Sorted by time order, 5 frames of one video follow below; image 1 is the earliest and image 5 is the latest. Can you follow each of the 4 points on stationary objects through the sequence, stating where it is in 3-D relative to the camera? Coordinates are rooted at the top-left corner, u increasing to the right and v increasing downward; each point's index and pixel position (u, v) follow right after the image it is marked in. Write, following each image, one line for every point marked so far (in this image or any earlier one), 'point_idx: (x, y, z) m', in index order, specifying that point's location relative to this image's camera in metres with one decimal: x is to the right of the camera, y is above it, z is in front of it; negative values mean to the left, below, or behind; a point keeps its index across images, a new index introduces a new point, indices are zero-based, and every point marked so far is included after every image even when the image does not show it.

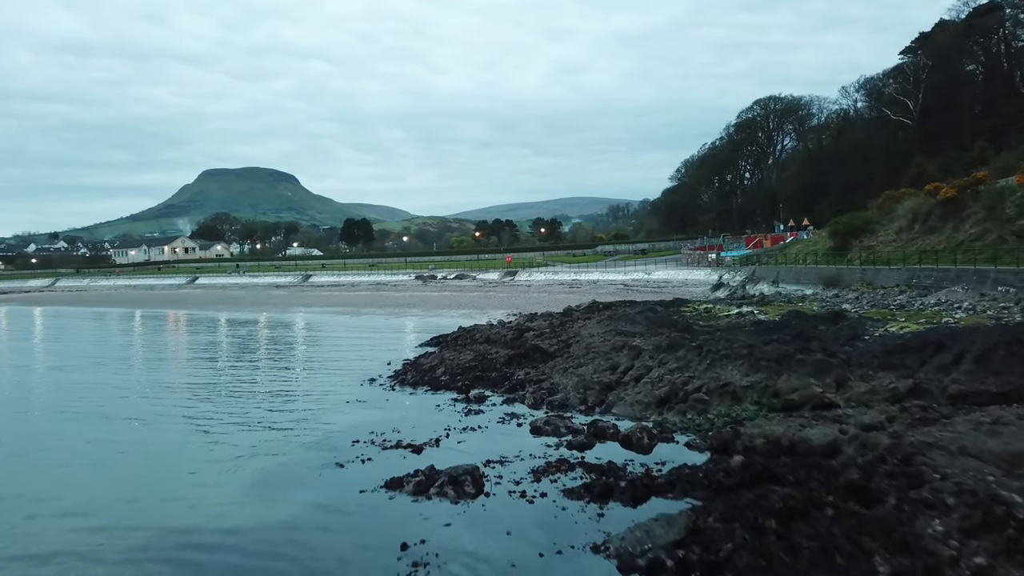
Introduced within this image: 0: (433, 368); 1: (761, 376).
0: (-1.7, -1.7, +15.8) m
1: (+3.8, -1.4, +11.3) m
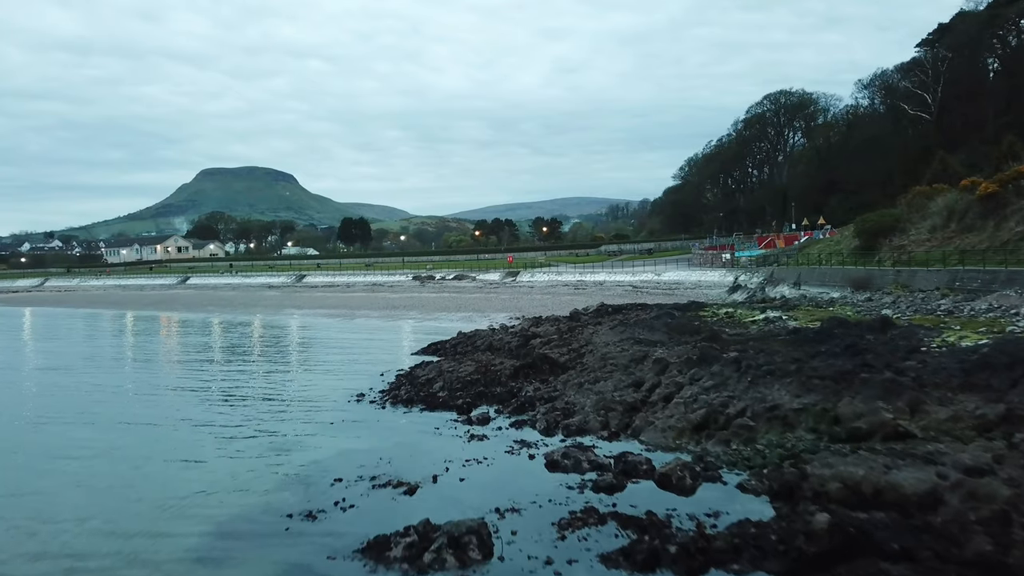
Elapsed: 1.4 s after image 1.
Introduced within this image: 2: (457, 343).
0: (-1.5, -1.8, +14.1) m
1: (+3.9, -1.4, +9.6) m
2: (-1.4, -1.5, +19.9) m
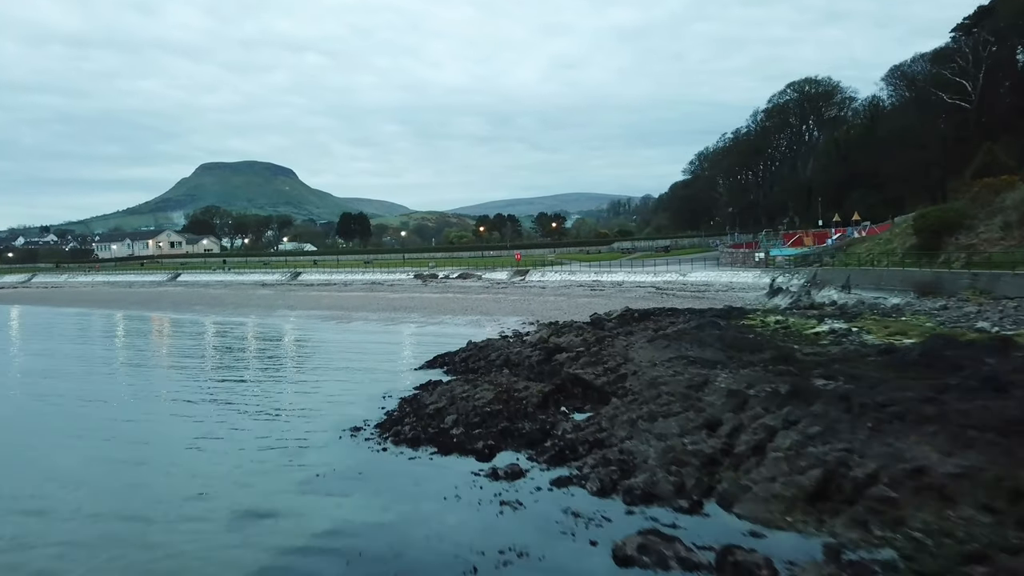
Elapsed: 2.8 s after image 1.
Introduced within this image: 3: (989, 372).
0: (-1.1, -1.9, +11.4) m
1: (+4.4, -1.6, +7.0) m
2: (-1.0, -1.6, +17.2) m
3: (+6.0, -1.1, +9.5) m
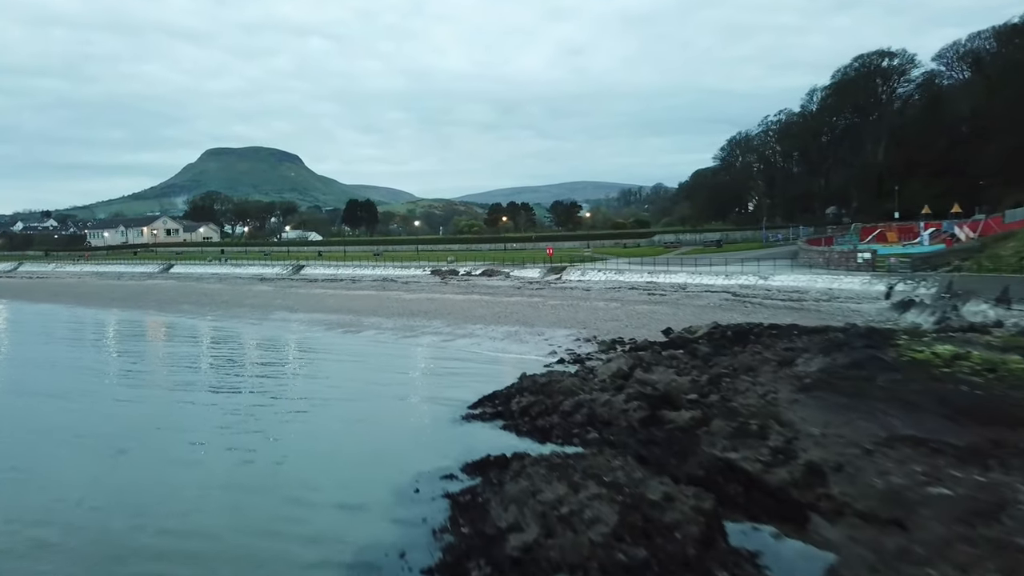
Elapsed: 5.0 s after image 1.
0: (+0.2, -2.3, +6.5) m
1: (+5.6, -2.1, +2.0) m
2: (+0.4, -1.9, +12.3) m
3: (+7.3, -1.5, +4.5) m
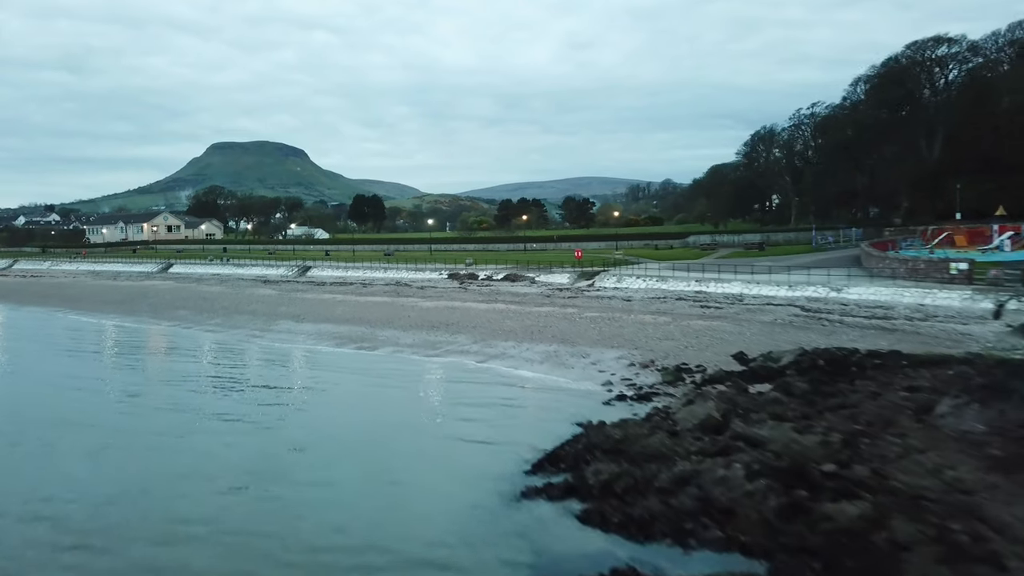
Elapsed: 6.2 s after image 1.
0: (+1.1, -2.8, +3.6) m
1: (+6.5, -2.6, -1.0) m
2: (+1.3, -2.3, +9.4) m
3: (+8.2, -2.0, +1.5) m
